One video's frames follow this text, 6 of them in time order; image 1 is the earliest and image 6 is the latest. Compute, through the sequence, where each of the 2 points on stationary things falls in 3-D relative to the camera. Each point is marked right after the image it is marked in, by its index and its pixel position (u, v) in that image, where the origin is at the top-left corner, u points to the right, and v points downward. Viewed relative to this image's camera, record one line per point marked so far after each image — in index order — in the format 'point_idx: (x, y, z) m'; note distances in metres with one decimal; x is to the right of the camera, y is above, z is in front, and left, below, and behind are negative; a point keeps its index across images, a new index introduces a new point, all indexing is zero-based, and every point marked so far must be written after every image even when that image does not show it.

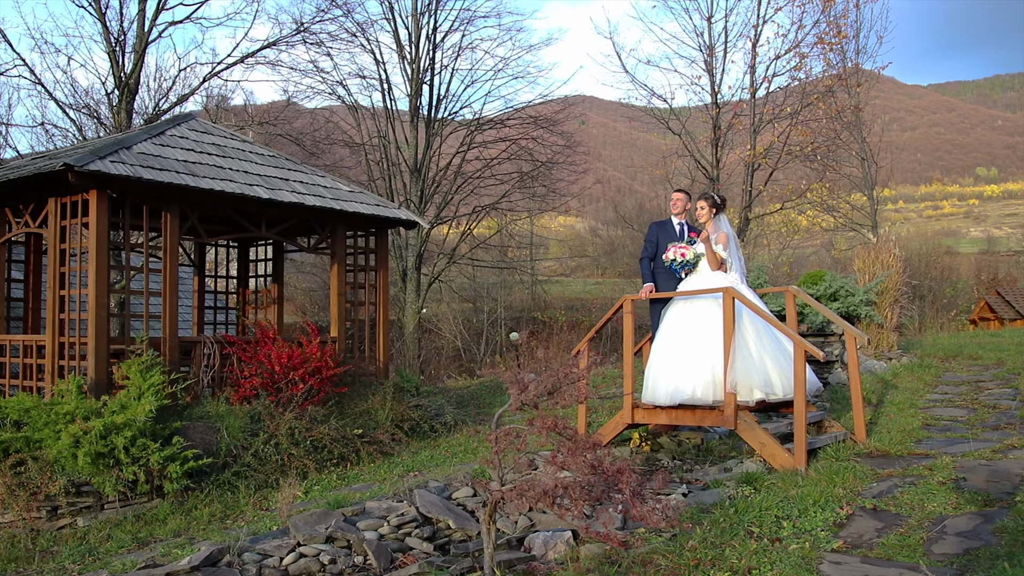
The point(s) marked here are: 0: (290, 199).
0: (-2.3, +0.9, +8.6) m
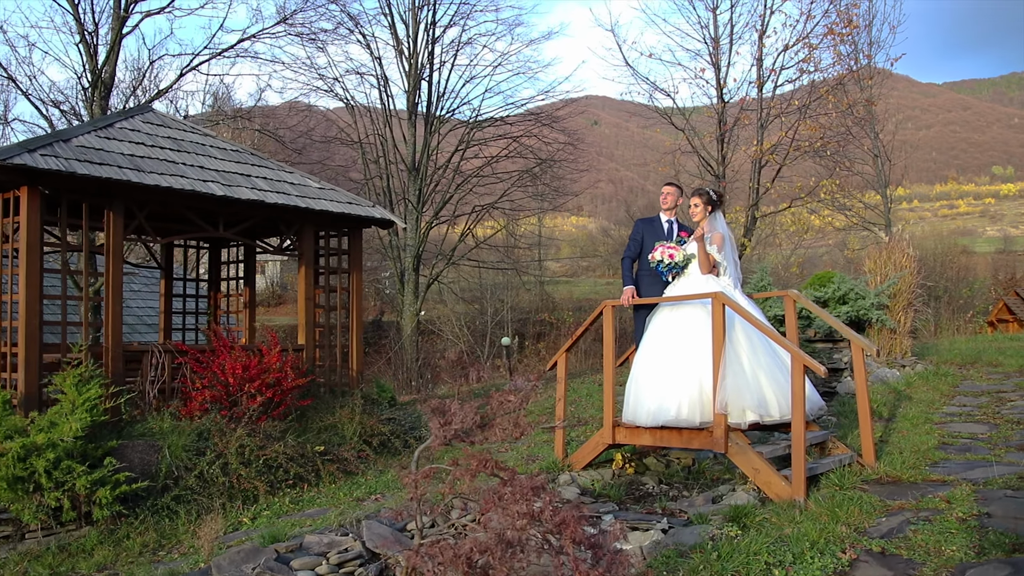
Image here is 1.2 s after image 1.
0: (-2.5, +0.8, +8.0) m
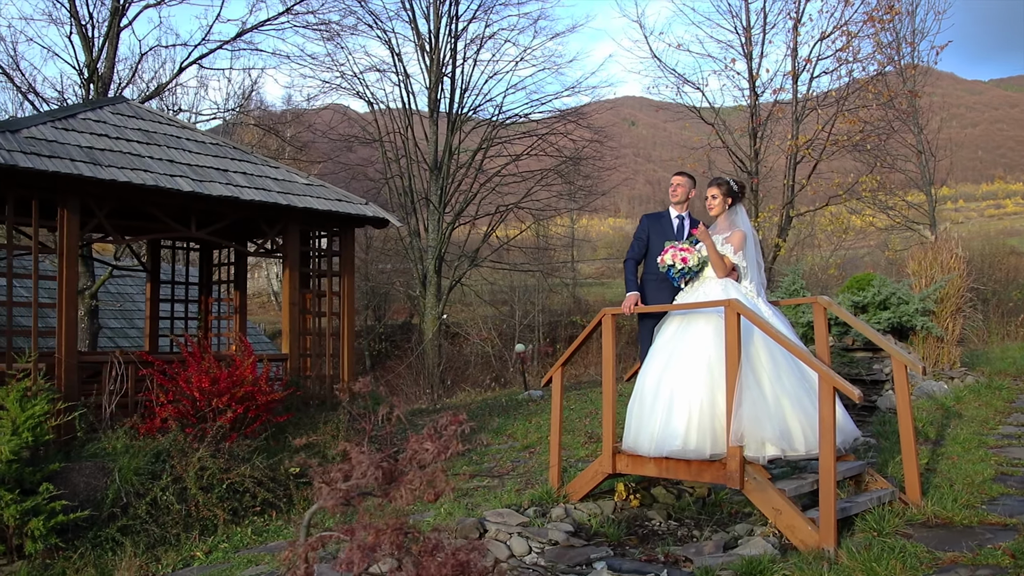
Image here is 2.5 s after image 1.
0: (-2.5, +0.8, +7.3) m
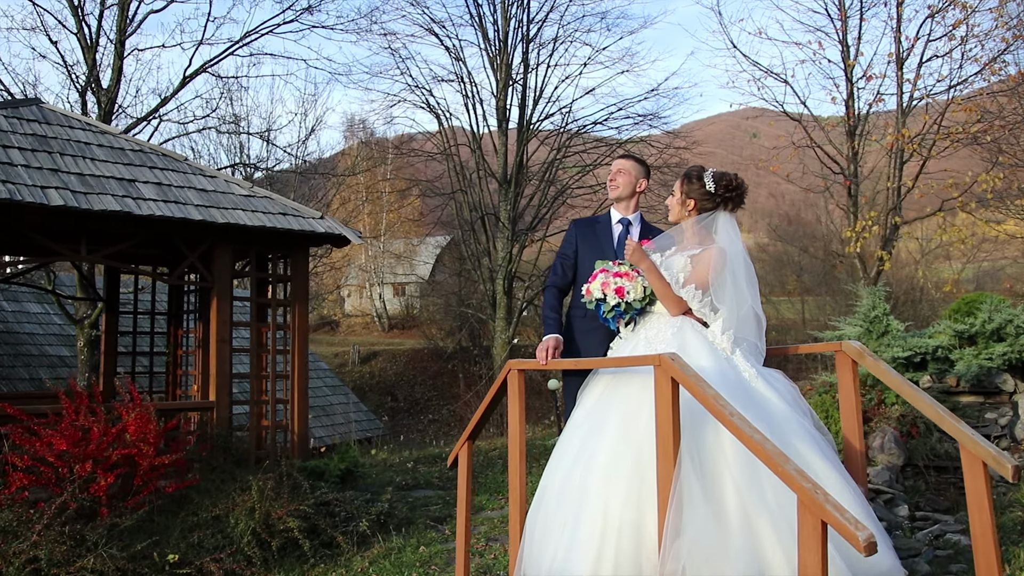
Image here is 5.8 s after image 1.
0: (-2.8, +0.6, +5.9) m
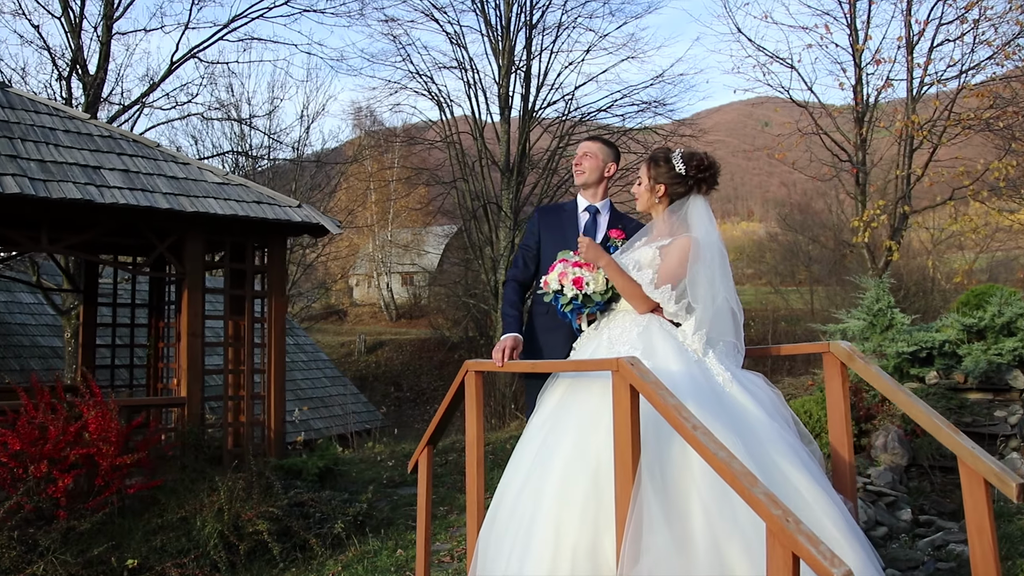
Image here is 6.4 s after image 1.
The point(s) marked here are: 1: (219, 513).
0: (-2.9, +0.6, +5.7) m
1: (-1.9, -1.4, +5.6) m
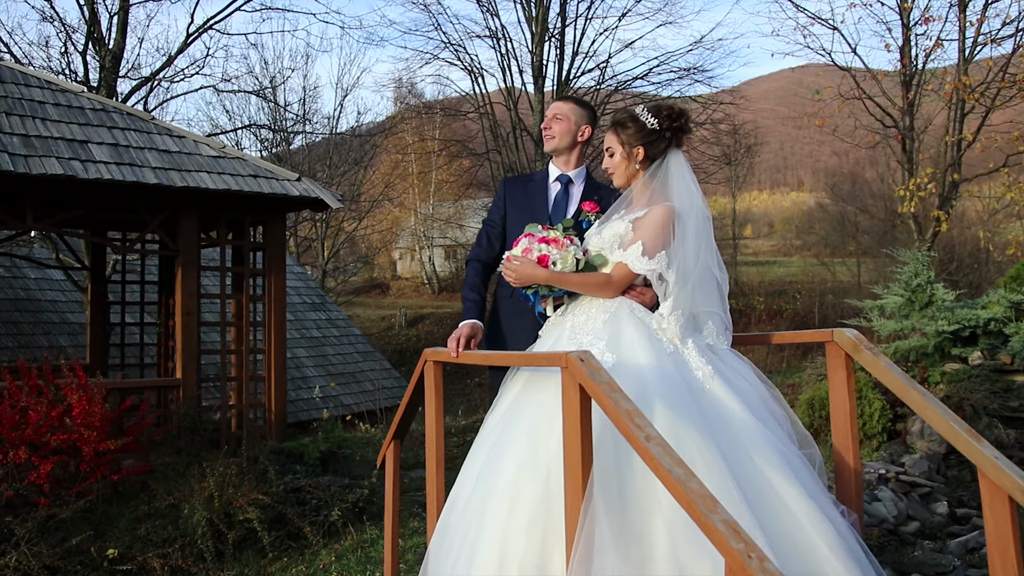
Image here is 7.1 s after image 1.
0: (-2.9, +0.7, +5.5) m
1: (-1.9, -1.3, +5.4) m
